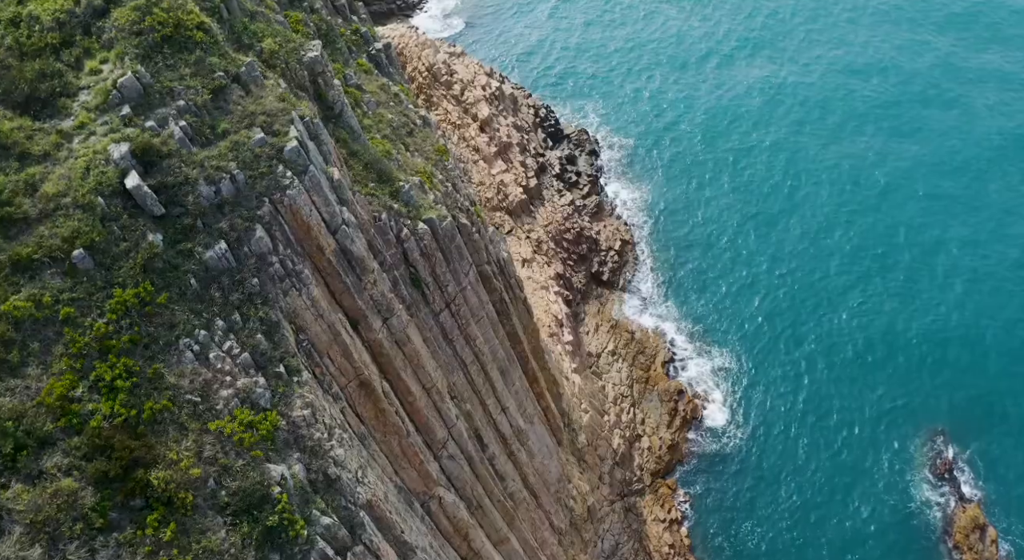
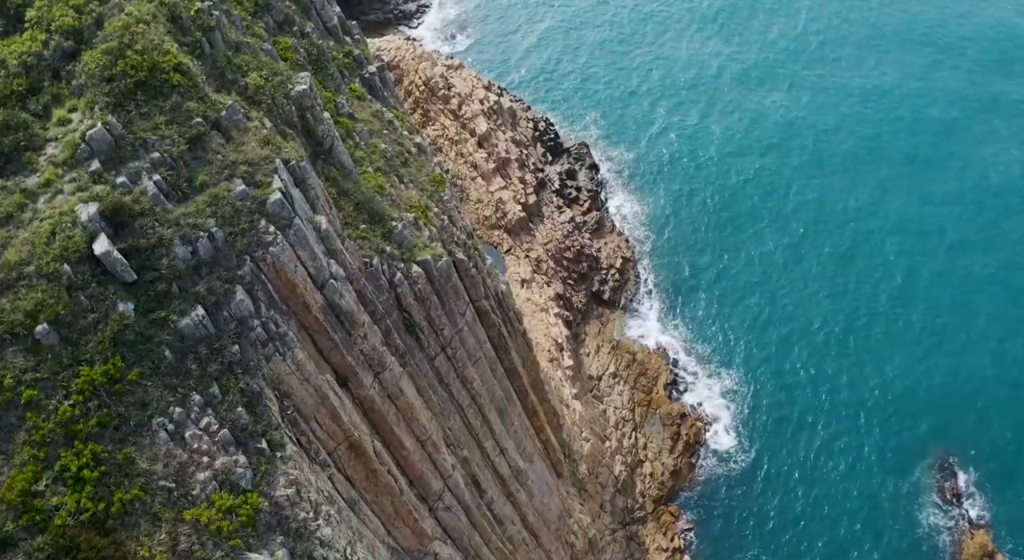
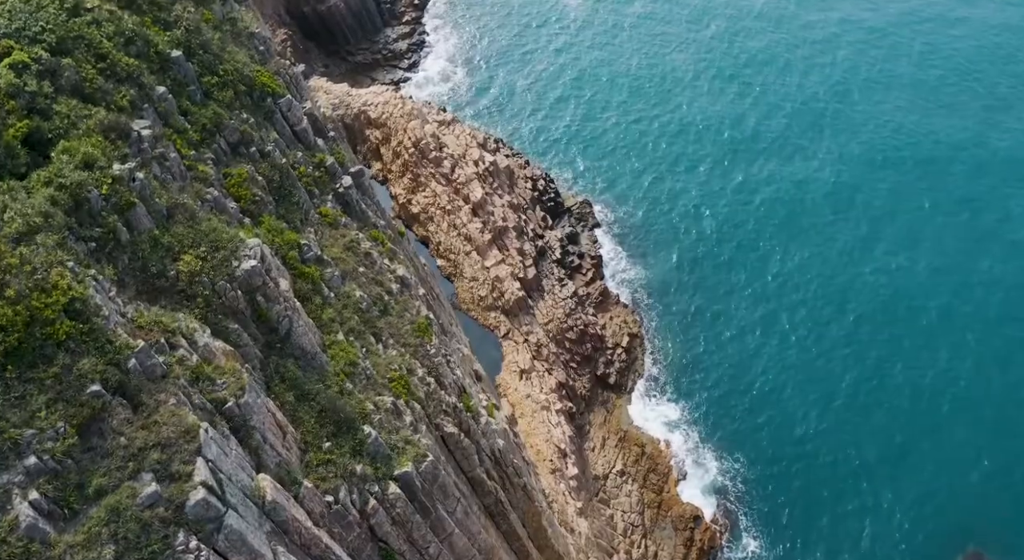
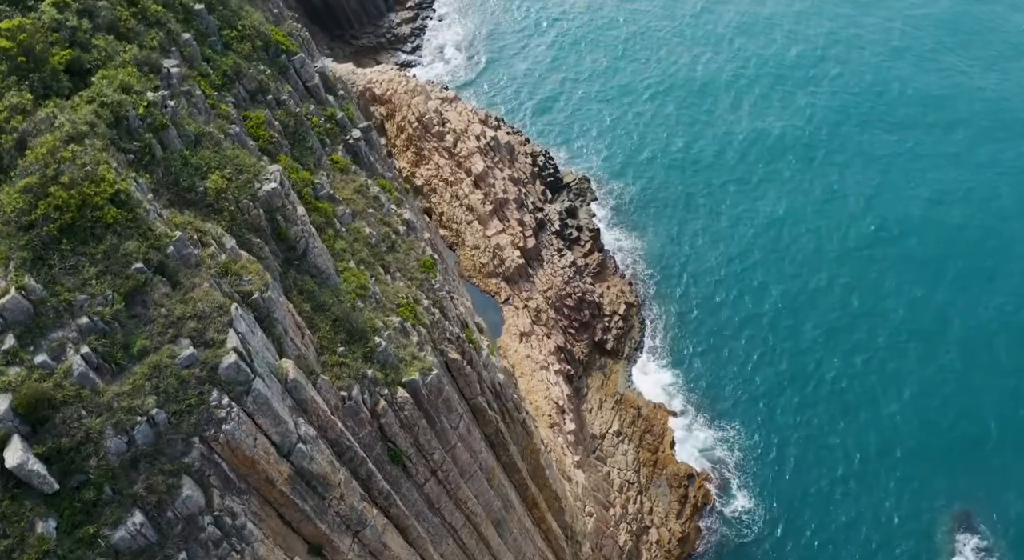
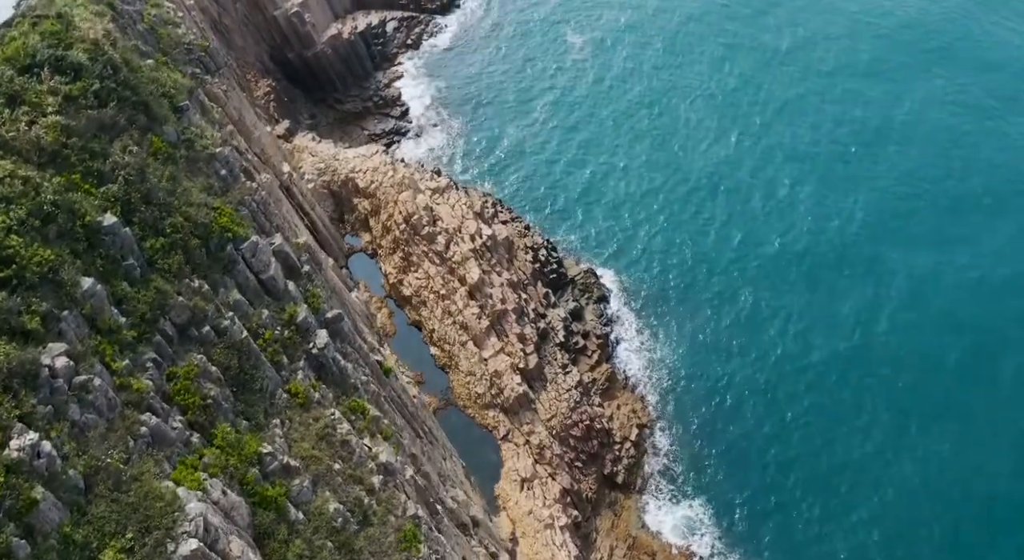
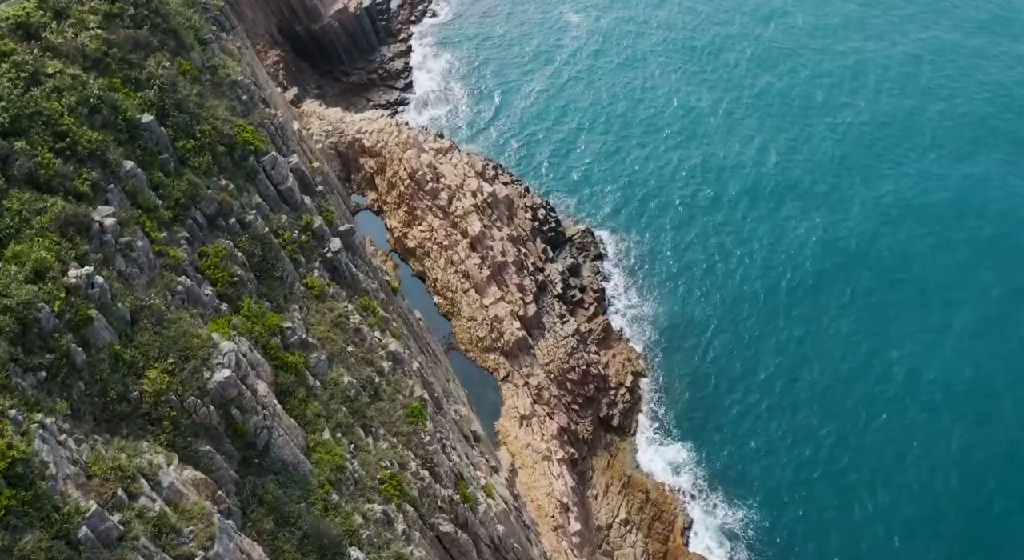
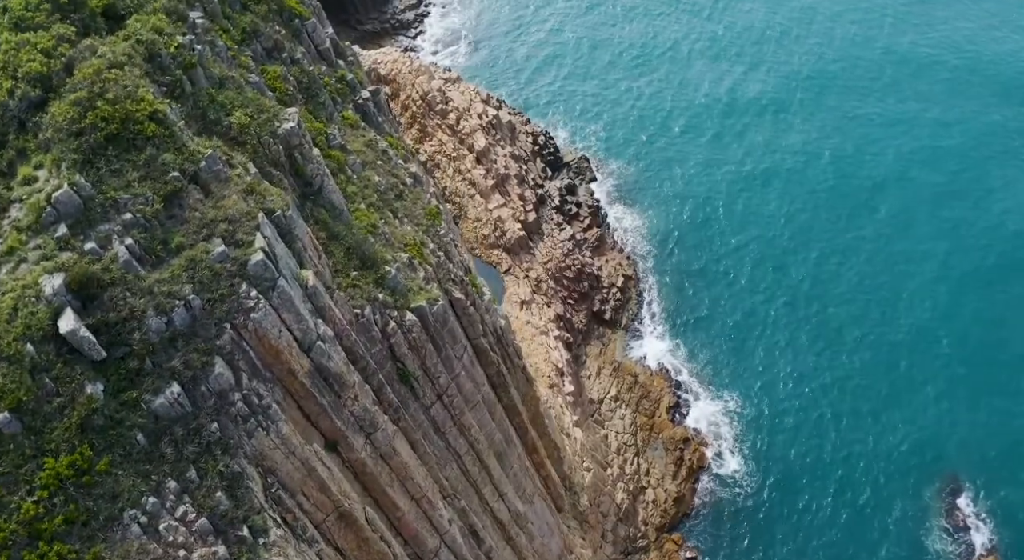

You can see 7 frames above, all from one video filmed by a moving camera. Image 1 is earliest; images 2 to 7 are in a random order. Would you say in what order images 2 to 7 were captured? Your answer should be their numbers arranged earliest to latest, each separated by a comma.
2, 7, 4, 3, 6, 5
